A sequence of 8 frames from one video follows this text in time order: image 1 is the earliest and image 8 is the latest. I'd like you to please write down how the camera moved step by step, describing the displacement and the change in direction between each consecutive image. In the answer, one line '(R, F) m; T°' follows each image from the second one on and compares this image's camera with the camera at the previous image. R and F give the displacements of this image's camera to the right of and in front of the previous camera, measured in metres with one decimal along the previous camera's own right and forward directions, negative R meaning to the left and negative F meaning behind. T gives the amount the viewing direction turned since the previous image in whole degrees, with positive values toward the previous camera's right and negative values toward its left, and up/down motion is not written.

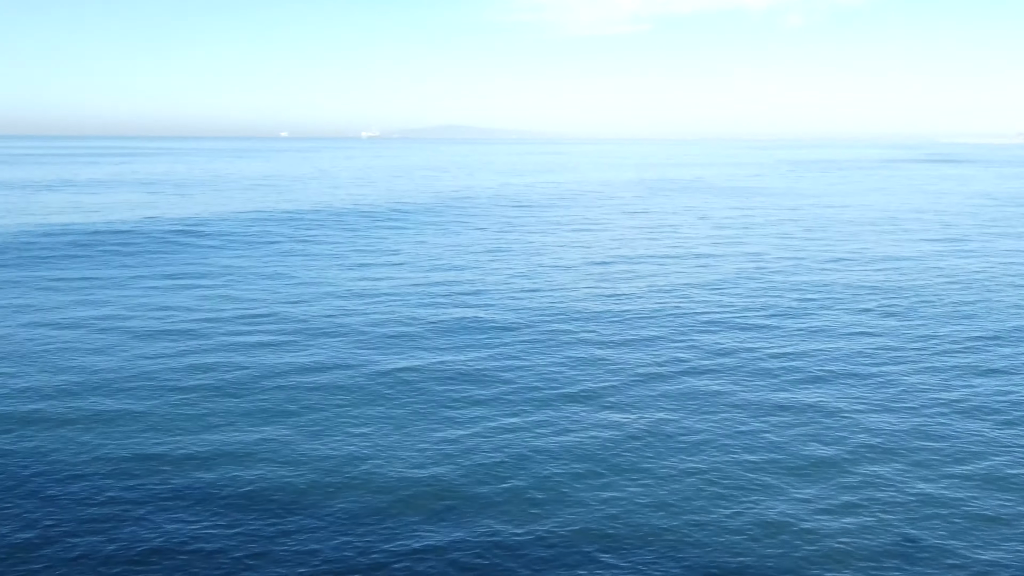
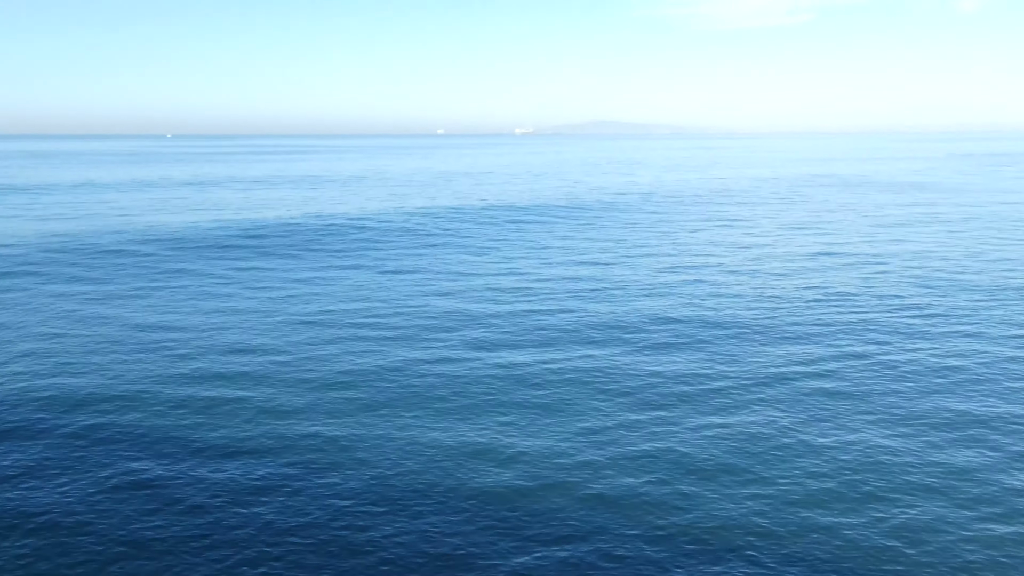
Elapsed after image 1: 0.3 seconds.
(-1.5, +0.4) m; -8°
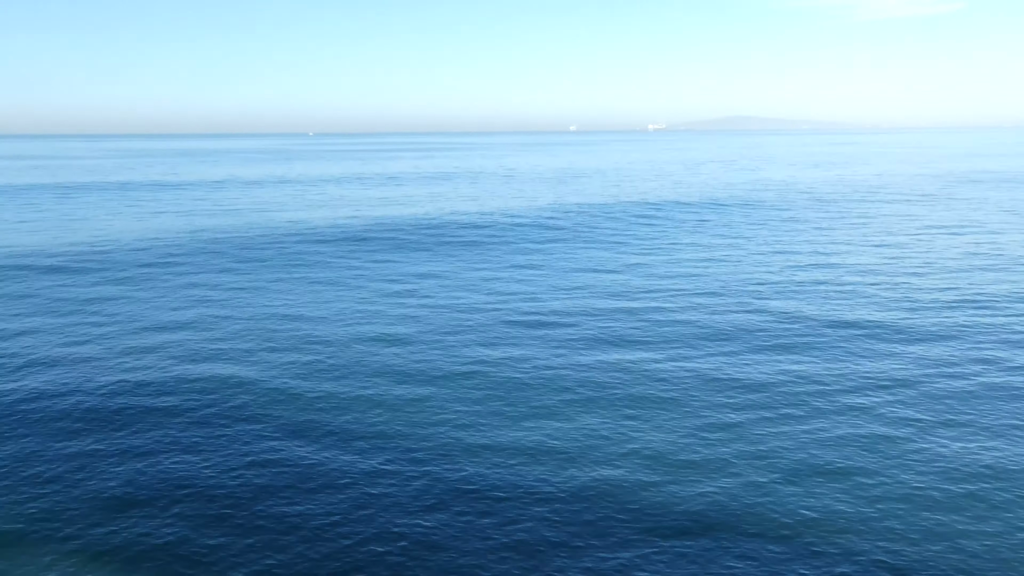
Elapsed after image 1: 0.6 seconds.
(-0.4, -0.7) m; -8°
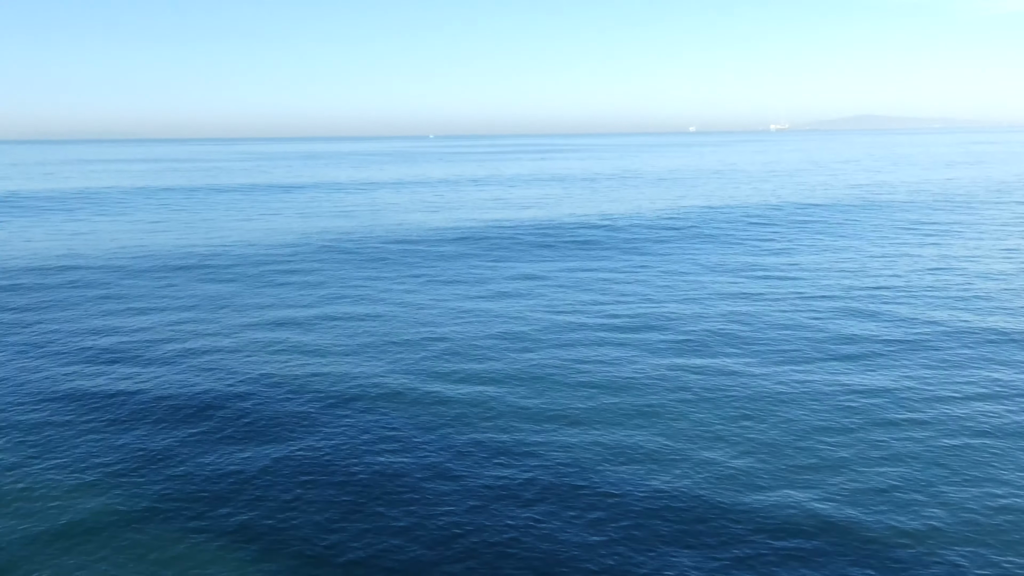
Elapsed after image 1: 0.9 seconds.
(0.0, -0.6) m; -9°
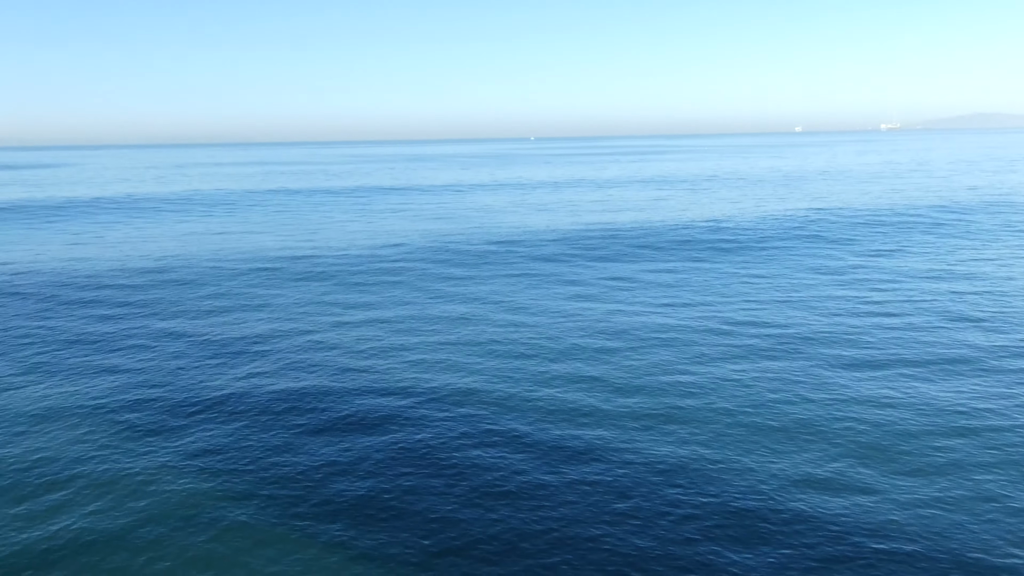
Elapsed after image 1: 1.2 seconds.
(-0.1, -0.7) m; -7°
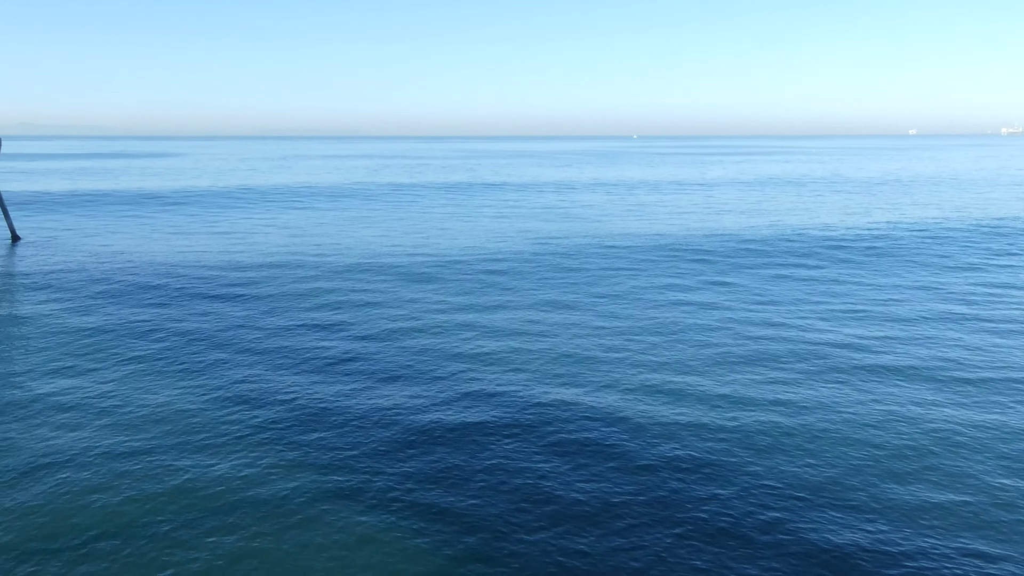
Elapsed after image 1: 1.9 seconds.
(-0.3, -0.9) m; -7°
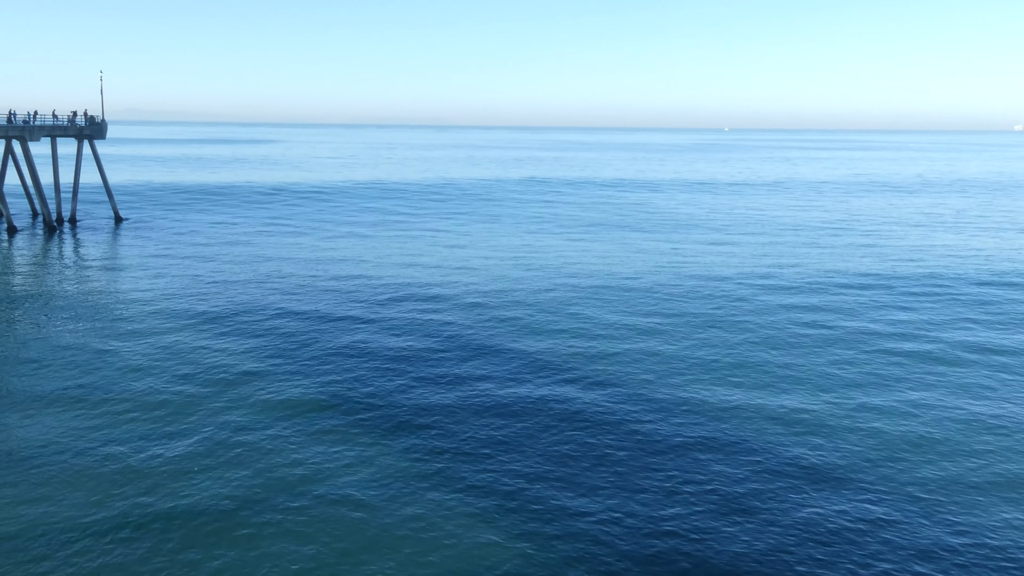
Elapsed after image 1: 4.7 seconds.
(-4.7, +5.4) m; -6°
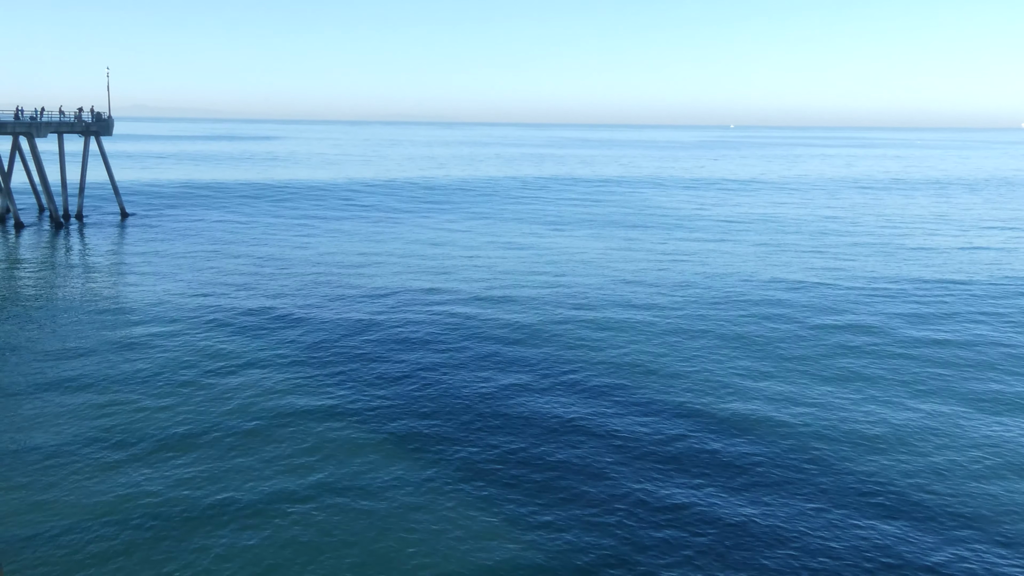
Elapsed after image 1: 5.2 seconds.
(-4.8, +9.9) m; 0°
